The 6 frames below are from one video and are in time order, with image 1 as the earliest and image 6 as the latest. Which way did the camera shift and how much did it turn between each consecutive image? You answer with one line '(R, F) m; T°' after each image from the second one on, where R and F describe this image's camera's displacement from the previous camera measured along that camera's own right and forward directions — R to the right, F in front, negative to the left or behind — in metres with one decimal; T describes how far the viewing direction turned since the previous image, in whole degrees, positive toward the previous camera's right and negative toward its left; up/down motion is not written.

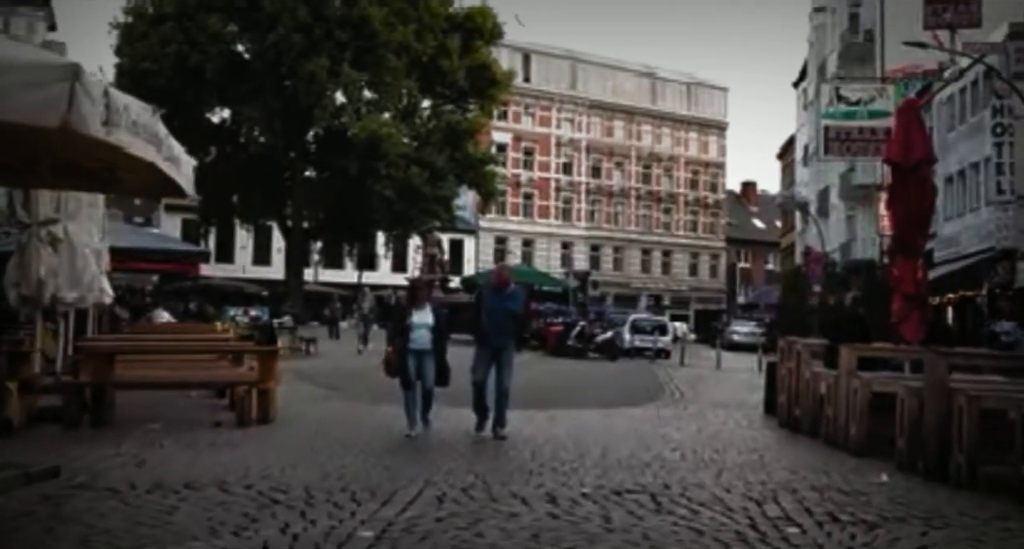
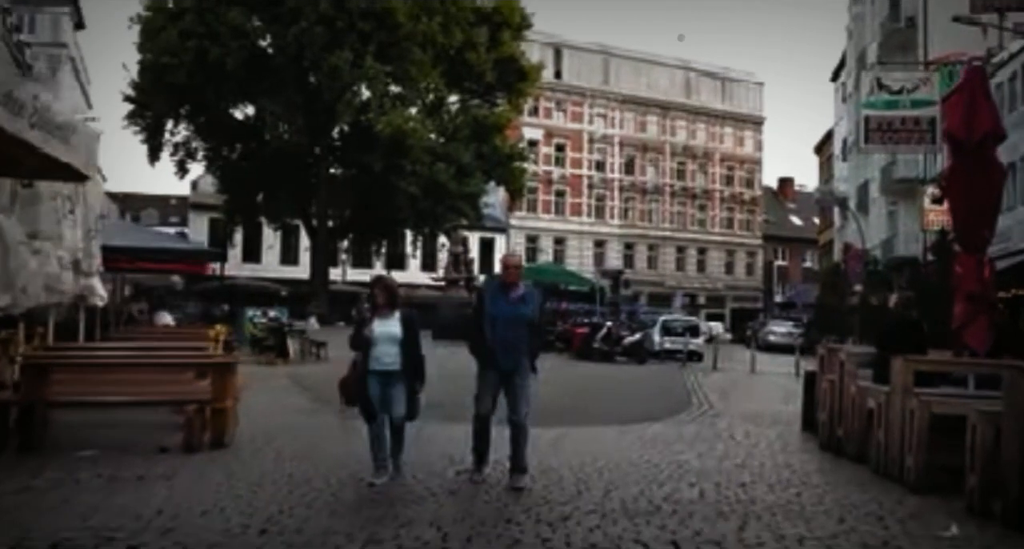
(+0.3, +1.8) m; -2°
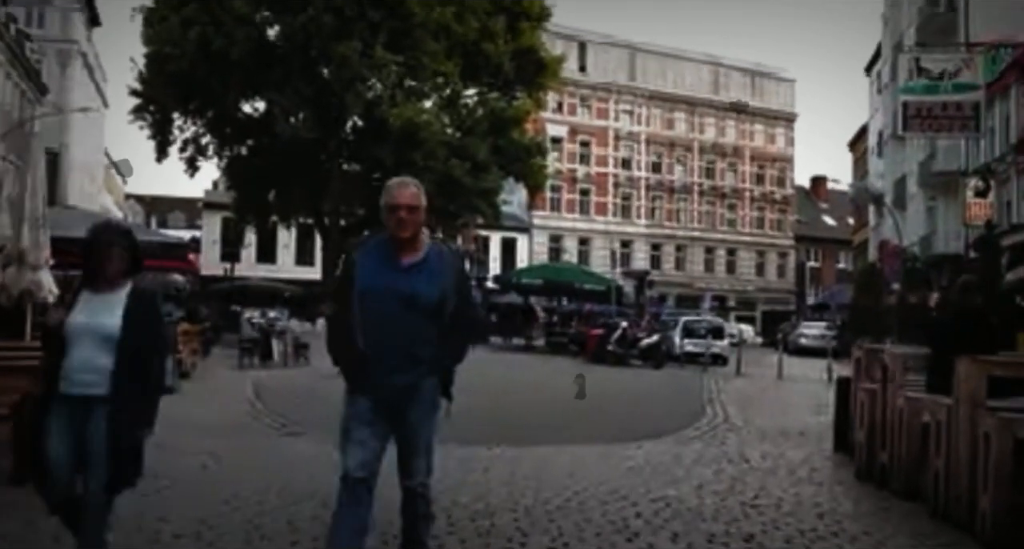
(+0.6, +2.6) m; -1°
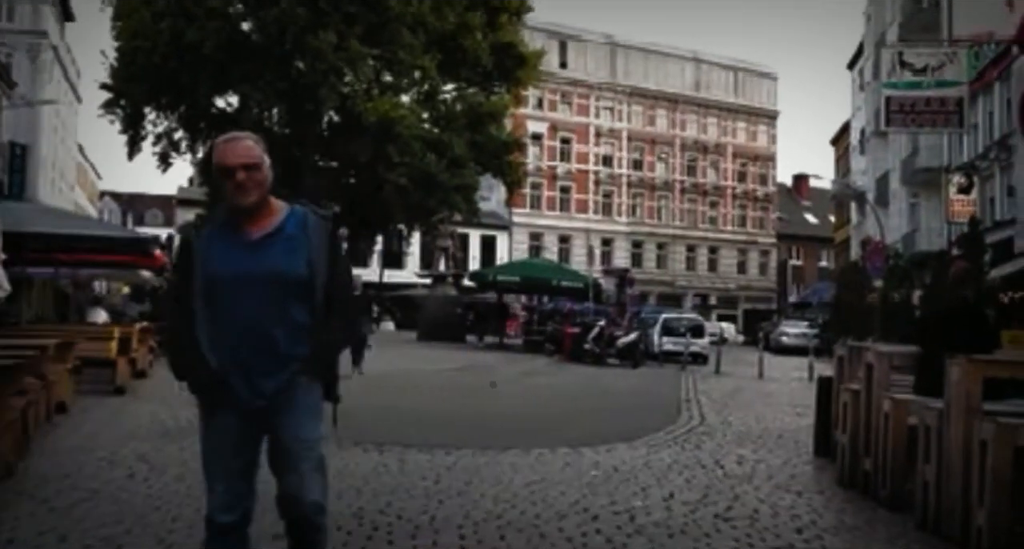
(+0.2, +0.7) m; +1°
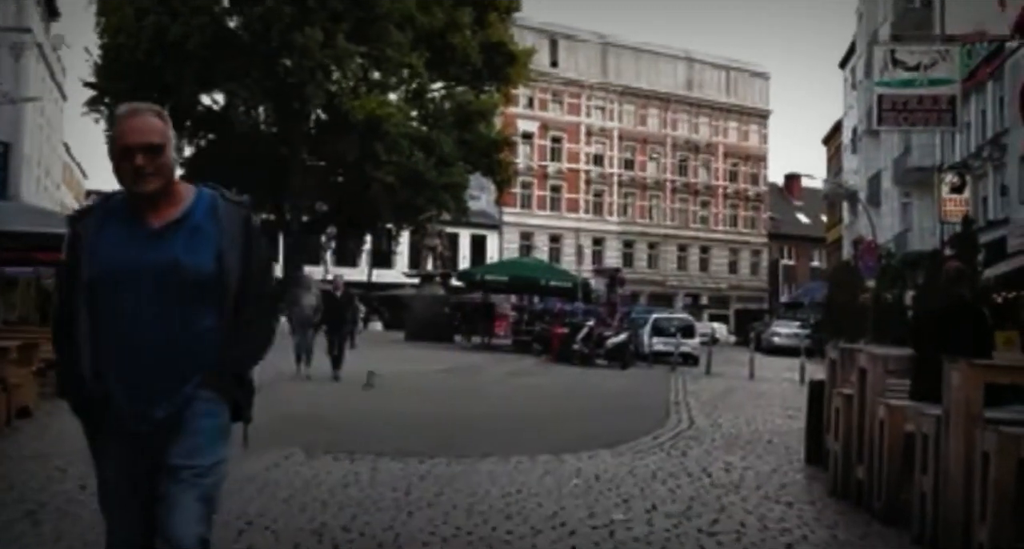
(+0.1, +0.4) m; 0°
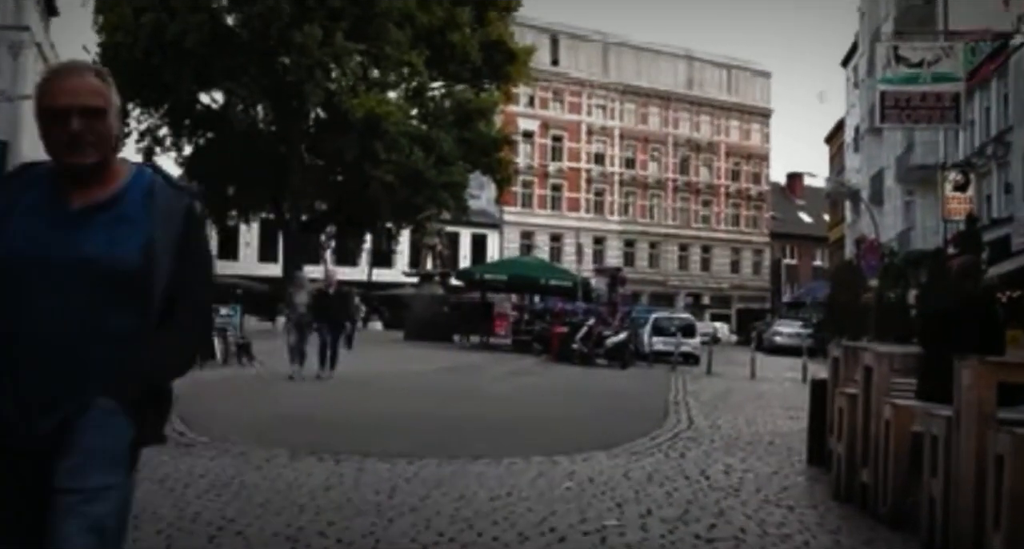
(+0.1, +0.3) m; 0°
